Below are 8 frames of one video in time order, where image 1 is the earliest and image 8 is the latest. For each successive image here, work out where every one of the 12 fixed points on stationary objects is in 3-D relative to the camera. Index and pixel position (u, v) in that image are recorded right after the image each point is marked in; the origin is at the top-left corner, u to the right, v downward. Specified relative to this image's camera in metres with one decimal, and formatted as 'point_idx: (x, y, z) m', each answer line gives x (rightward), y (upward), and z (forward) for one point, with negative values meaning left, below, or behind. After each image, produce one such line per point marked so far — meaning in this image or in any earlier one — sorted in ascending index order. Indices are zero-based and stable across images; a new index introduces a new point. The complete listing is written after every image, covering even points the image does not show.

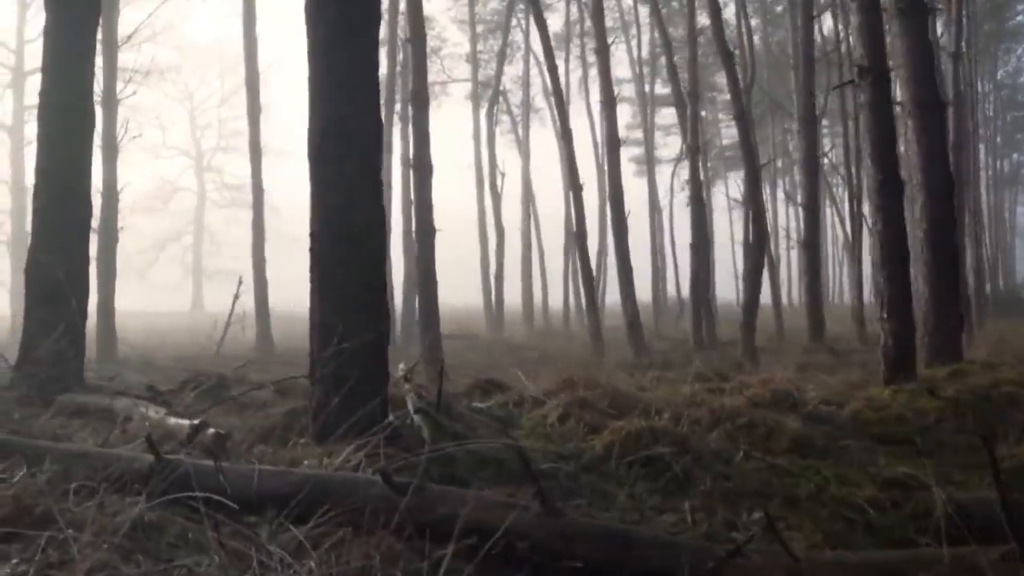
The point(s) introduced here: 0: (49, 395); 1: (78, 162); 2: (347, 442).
0: (-4.1, -1.0, +8.1) m
1: (-4.3, +1.2, +9.1) m
2: (-1.0, -0.9, +5.6) m
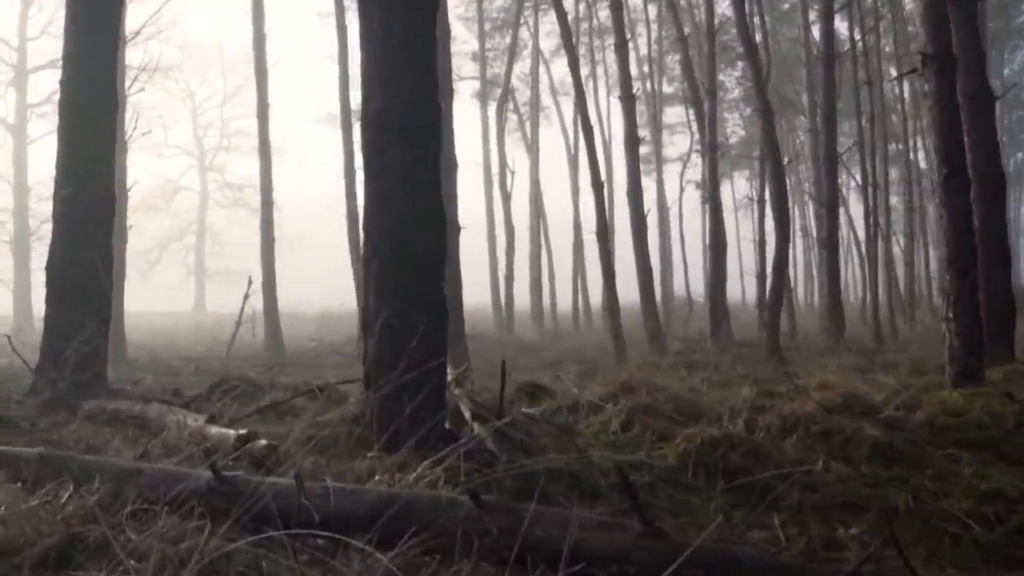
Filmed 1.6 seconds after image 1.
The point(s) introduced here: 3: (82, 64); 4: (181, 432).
0: (-3.6, -0.9, +7.6) m
1: (-3.9, +1.2, +8.6) m
2: (-0.5, -0.9, +5.2) m
3: (-4.1, +2.1, +8.6) m
4: (-2.1, -0.9, +5.8) m
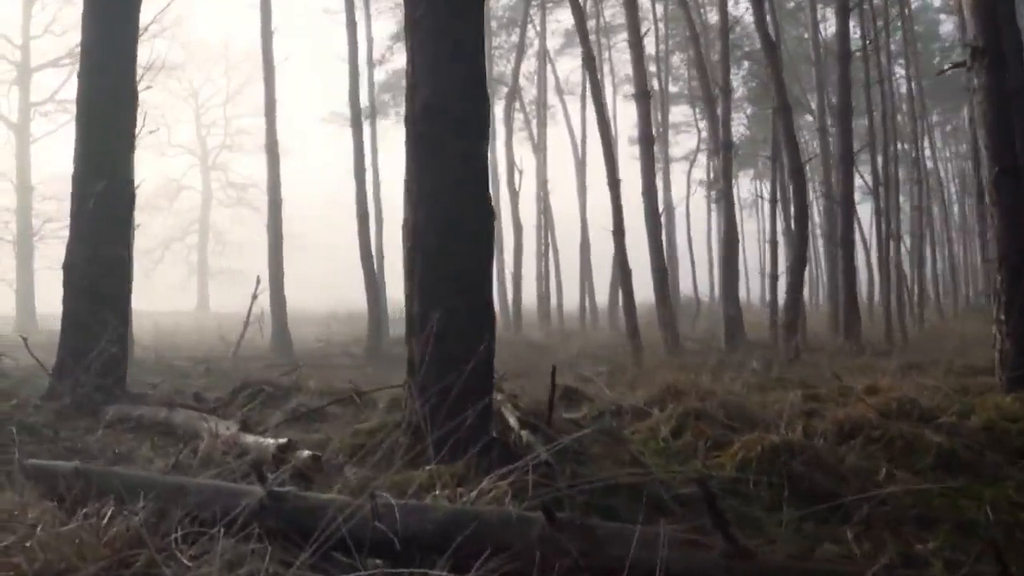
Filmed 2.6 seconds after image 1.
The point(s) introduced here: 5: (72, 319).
0: (-3.3, -0.9, +7.3) m
1: (-3.6, +1.2, +8.3) m
2: (-0.2, -0.9, +4.8) m
3: (-3.8, +2.1, +8.3) m
4: (-1.8, -0.9, +5.5) m
5: (-3.8, -0.3, +8.0) m
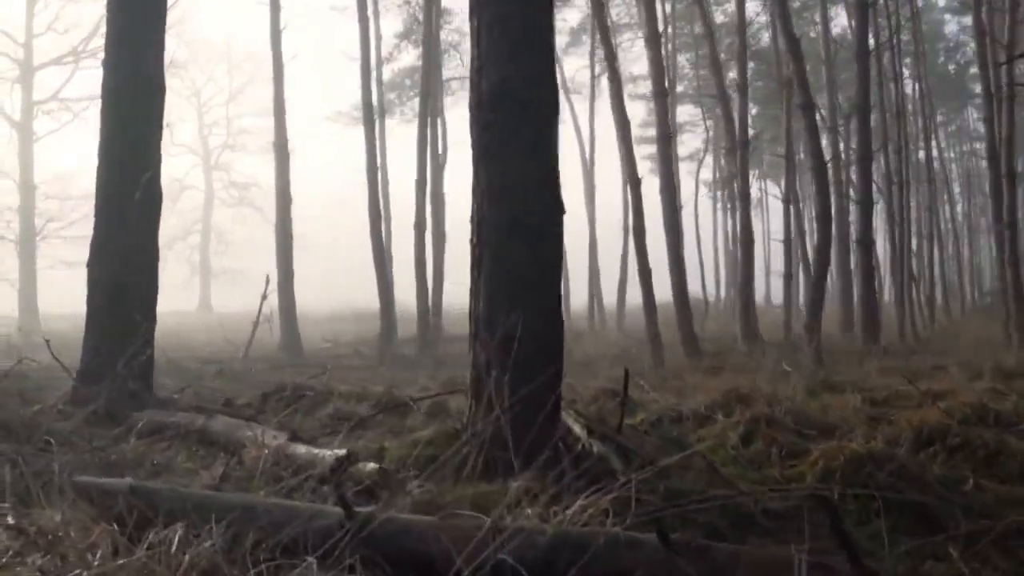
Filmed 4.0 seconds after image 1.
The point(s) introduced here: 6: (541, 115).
0: (-2.9, -0.9, +6.9) m
1: (-3.2, +1.2, +7.9) m
2: (+0.2, -0.9, +4.5) m
3: (-3.4, +2.1, +7.9) m
4: (-1.4, -0.9, +5.1) m
5: (-3.4, -0.3, +7.6) m
6: (+0.2, +1.0, +5.0) m
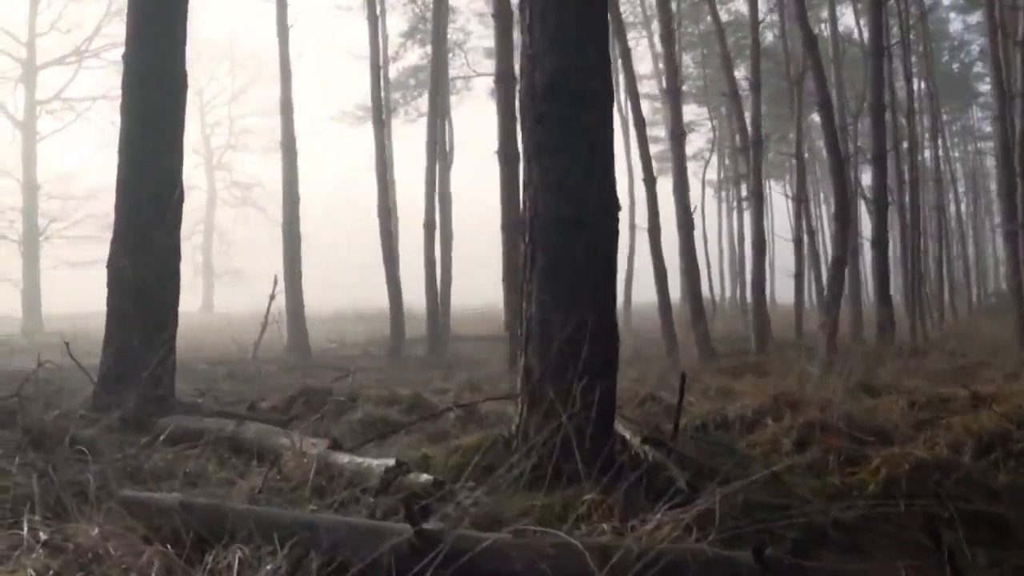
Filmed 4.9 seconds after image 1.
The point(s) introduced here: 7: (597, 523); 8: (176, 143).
0: (-2.6, -0.9, +6.7) m
1: (-2.9, +1.2, +7.7) m
2: (+0.5, -0.9, +4.2) m
3: (-3.1, +2.1, +7.7) m
4: (-1.1, -0.9, +4.9) m
5: (-3.1, -0.3, +7.3) m
6: (+0.4, +1.0, +4.8) m
7: (+0.3, -0.9, +3.6) m
8: (-2.9, +1.2, +7.7) m
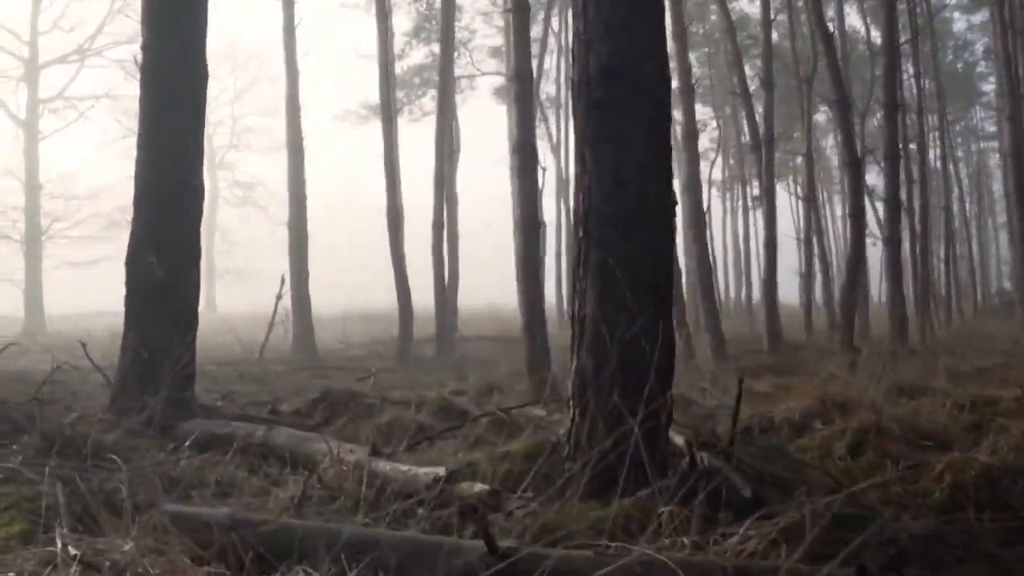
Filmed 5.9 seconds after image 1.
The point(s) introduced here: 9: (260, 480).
0: (-2.4, -0.9, +6.4) m
1: (-2.7, +1.2, +7.4) m
2: (+0.7, -0.9, +3.9) m
3: (-2.8, +2.1, +7.4) m
4: (-0.8, -0.9, +4.6) m
5: (-2.9, -0.3, +7.1) m
6: (+0.7, +1.0, +4.5) m
7: (+0.6, -0.9, +3.3) m
8: (-2.6, +1.2, +7.5) m
9: (-1.3, -1.0, +4.9) m
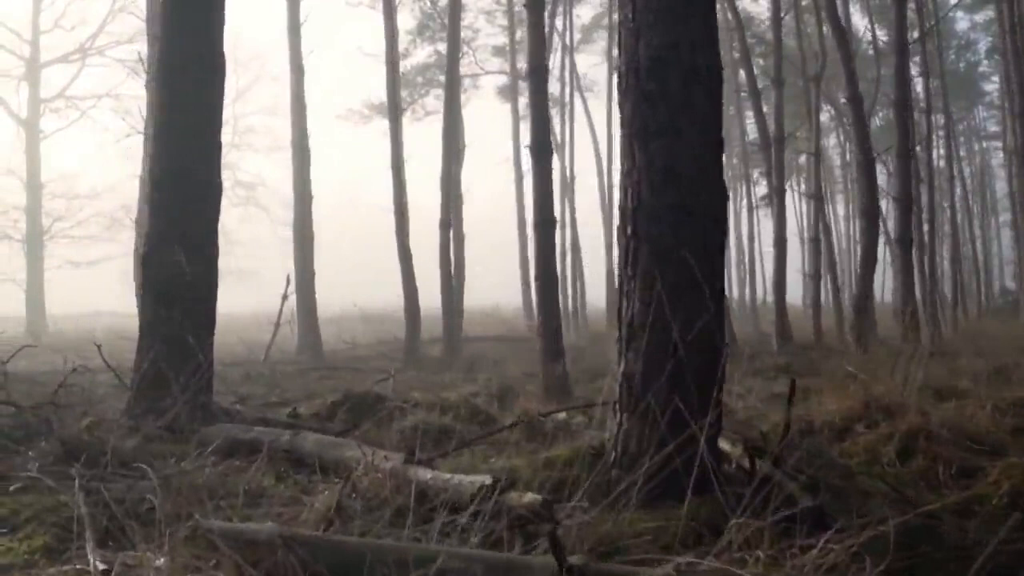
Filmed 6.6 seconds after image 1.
0: (-2.2, -0.9, +6.2) m
1: (-2.4, +1.2, +7.2) m
2: (+0.9, -0.9, +3.7) m
3: (-2.6, +2.1, +7.2) m
4: (-0.6, -0.9, +4.4) m
5: (-2.7, -0.3, +6.8) m
6: (+0.9, +1.0, +4.3) m
7: (+0.8, -0.9, +3.1) m
8: (-2.4, +1.2, +7.3) m
9: (-1.1, -1.0, +4.6) m
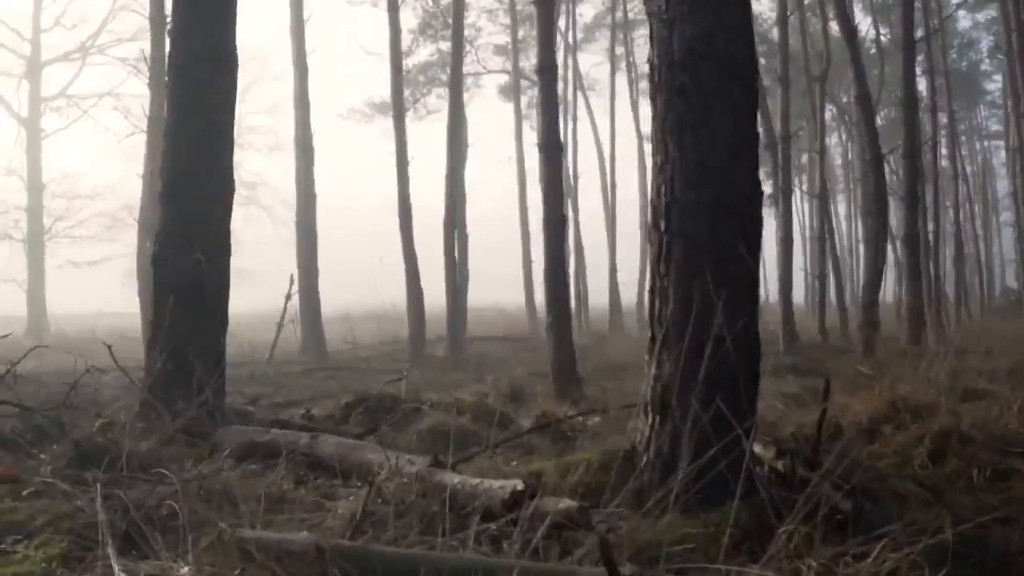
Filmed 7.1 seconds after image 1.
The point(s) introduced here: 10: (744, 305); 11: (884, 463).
0: (-2.0, -0.9, +6.1) m
1: (-2.3, +1.3, +7.1) m
2: (+1.1, -0.9, +3.6) m
3: (-2.5, +2.1, +7.1) m
4: (-0.5, -0.9, +4.3) m
5: (-2.5, -0.3, +6.7) m
6: (+1.1, +1.0, +4.2) m
7: (+1.0, -0.9, +3.0) m
8: (-2.3, +1.3, +7.1) m
9: (-1.0, -1.0, +4.5) m
10: (+1.1, -0.1, +4.1) m
11: (+2.2, -1.0, +5.3) m
